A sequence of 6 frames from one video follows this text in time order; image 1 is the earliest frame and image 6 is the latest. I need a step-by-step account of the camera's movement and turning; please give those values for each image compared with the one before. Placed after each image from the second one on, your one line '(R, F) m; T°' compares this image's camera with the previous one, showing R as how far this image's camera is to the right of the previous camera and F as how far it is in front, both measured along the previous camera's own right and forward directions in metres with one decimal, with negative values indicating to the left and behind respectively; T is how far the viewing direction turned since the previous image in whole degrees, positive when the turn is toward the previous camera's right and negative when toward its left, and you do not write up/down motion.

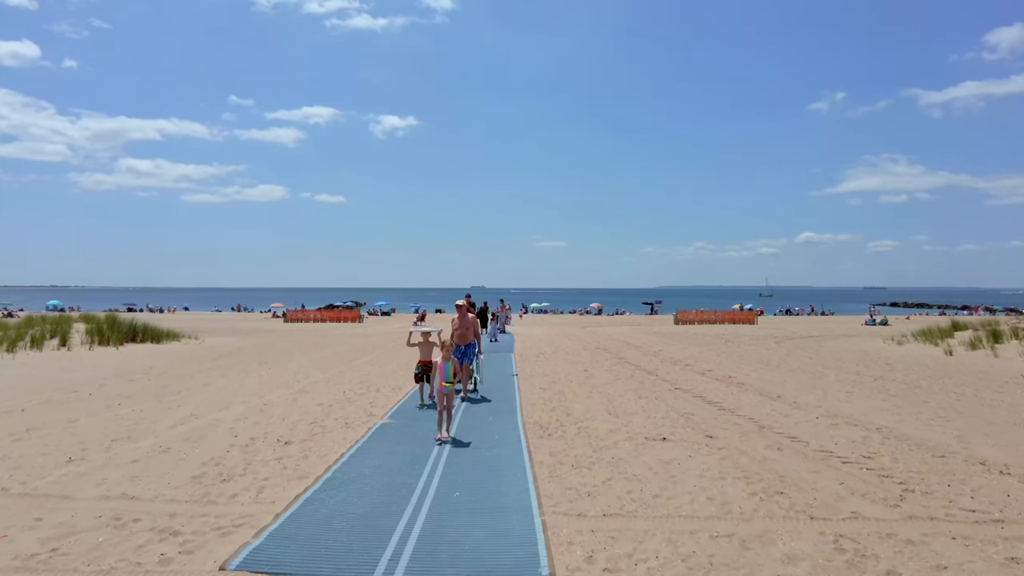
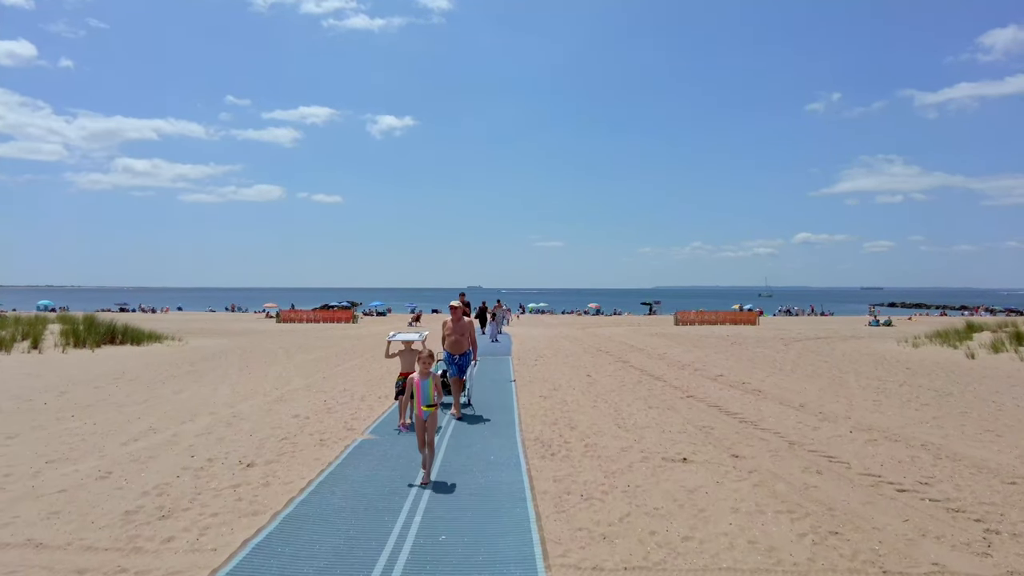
(0.0, +1.0) m; 0°
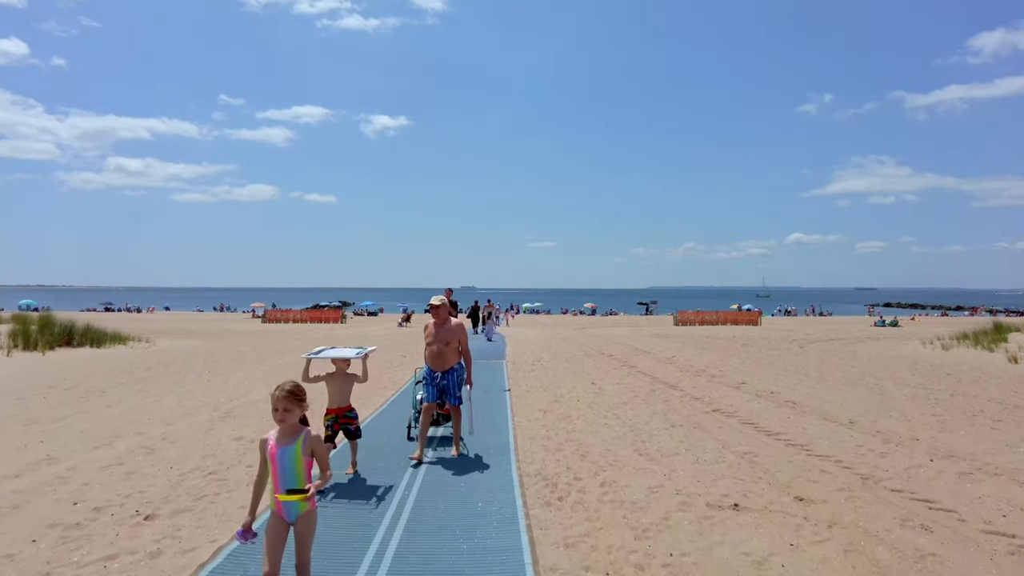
(0.0, +1.7) m; +1°
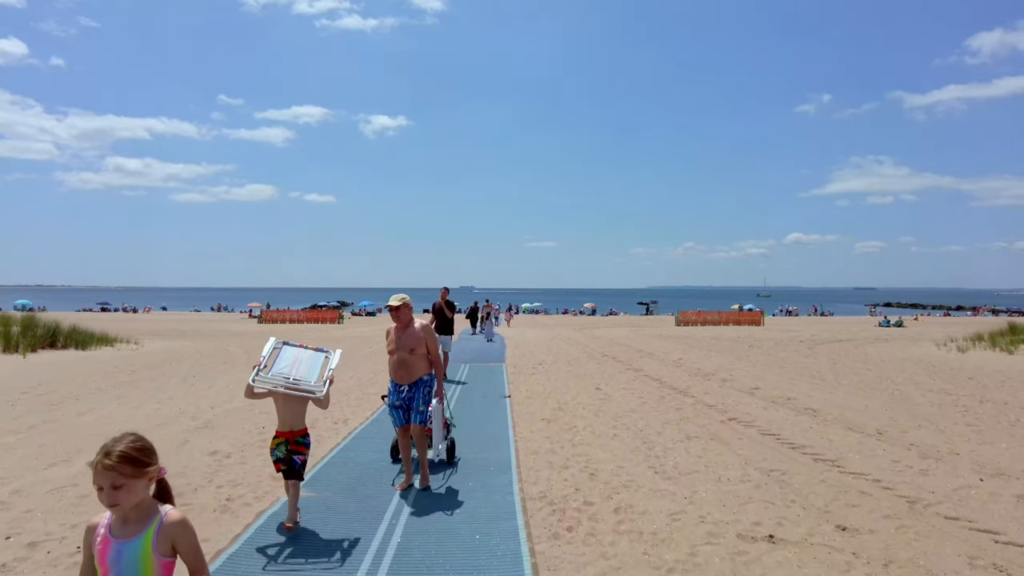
(0.0, +0.7) m; 0°
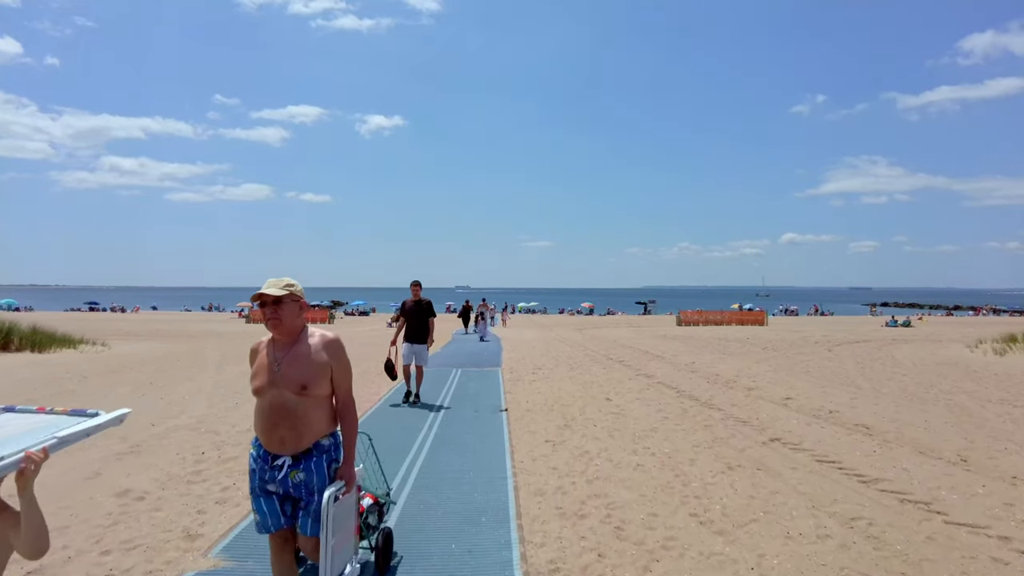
(0.0, +1.6) m; 0°
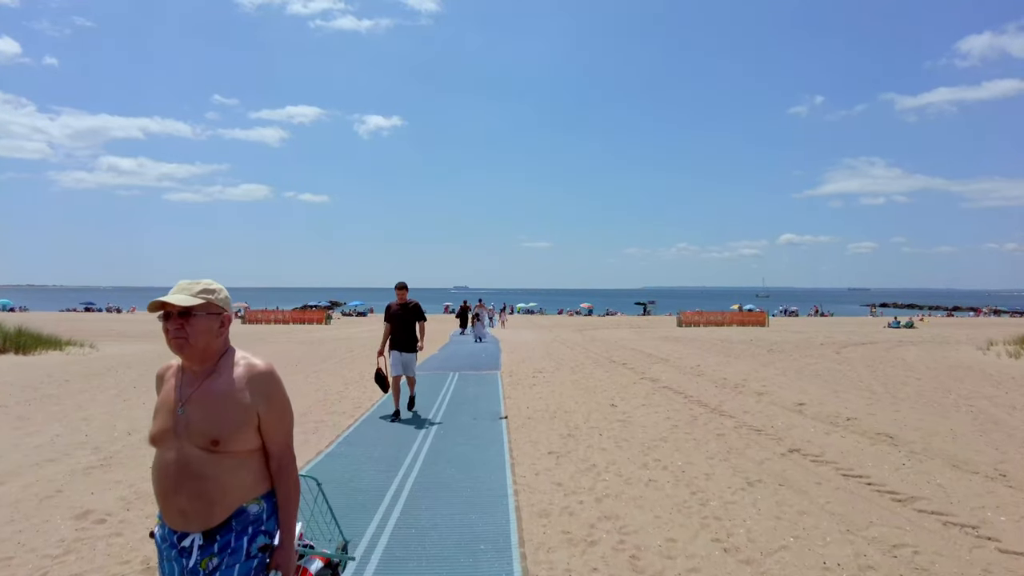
(0.0, +0.5) m; 0°
